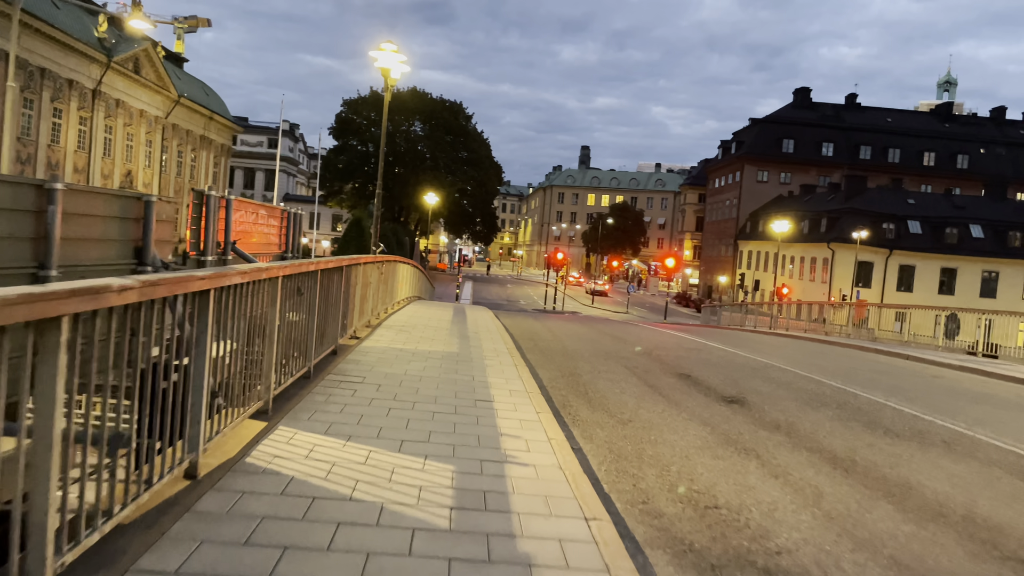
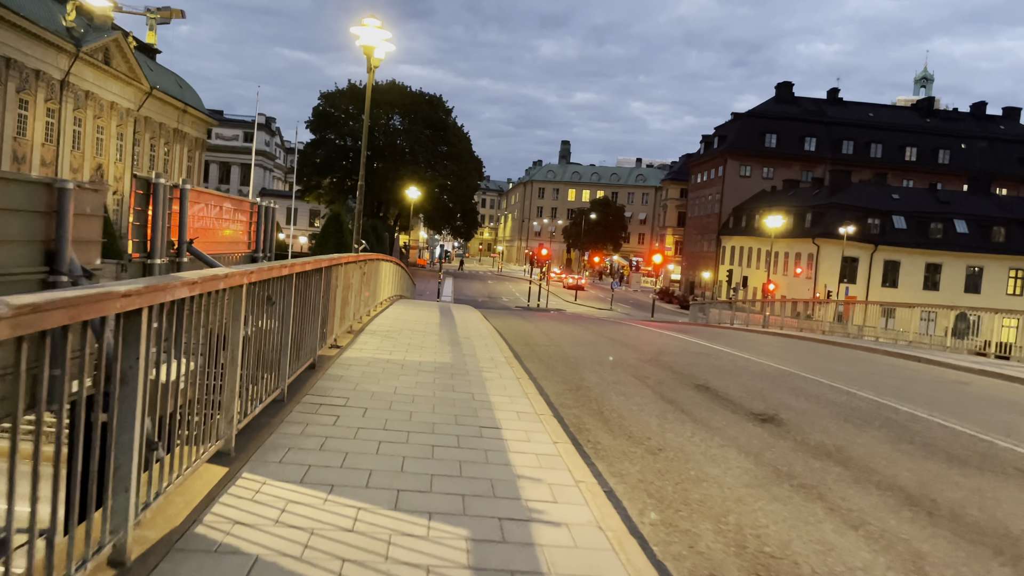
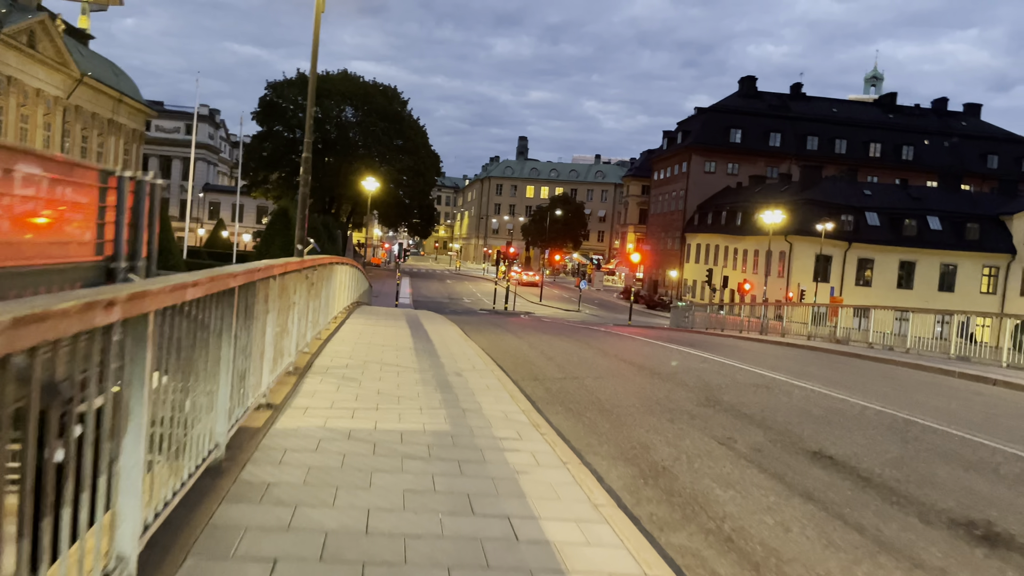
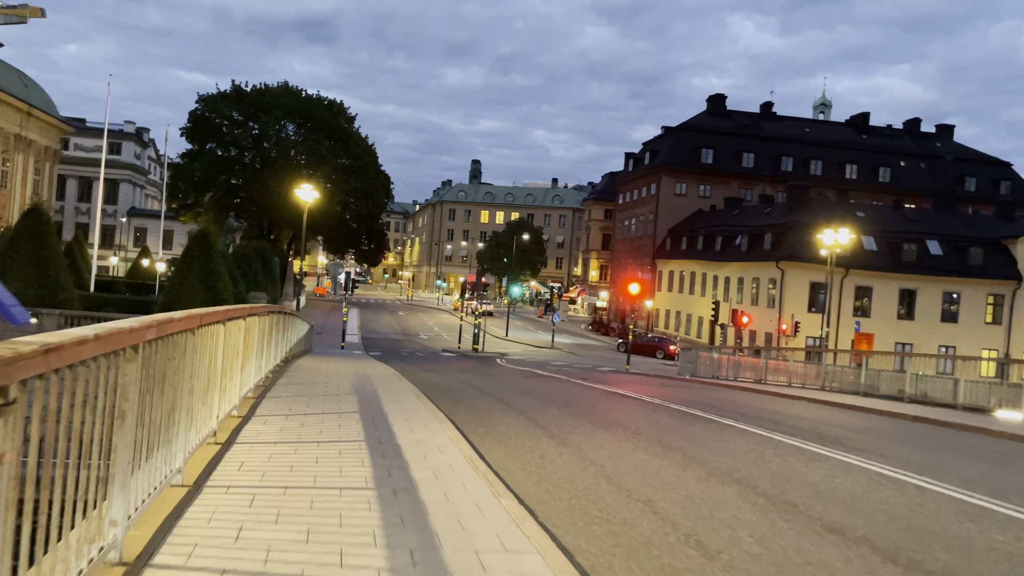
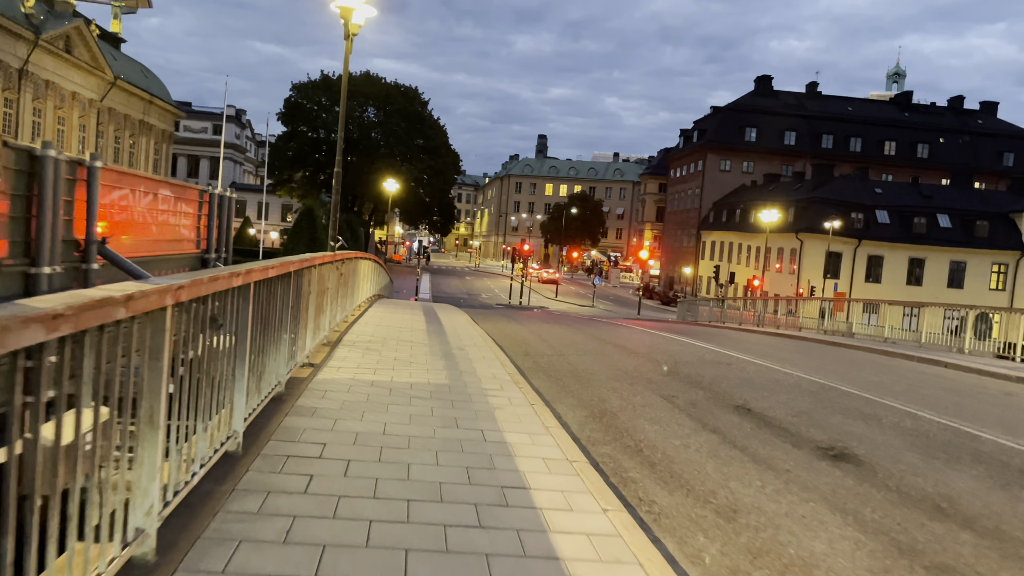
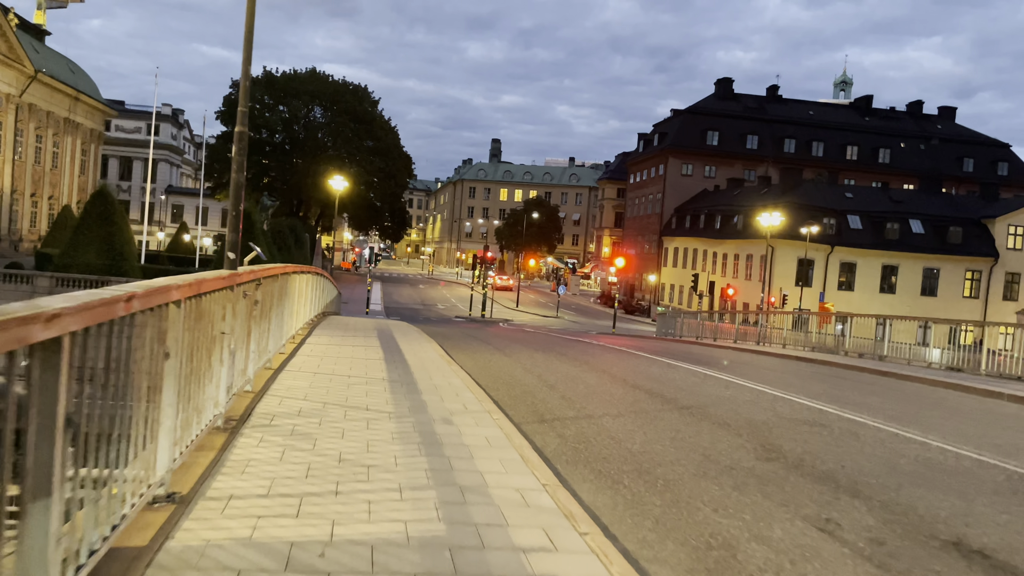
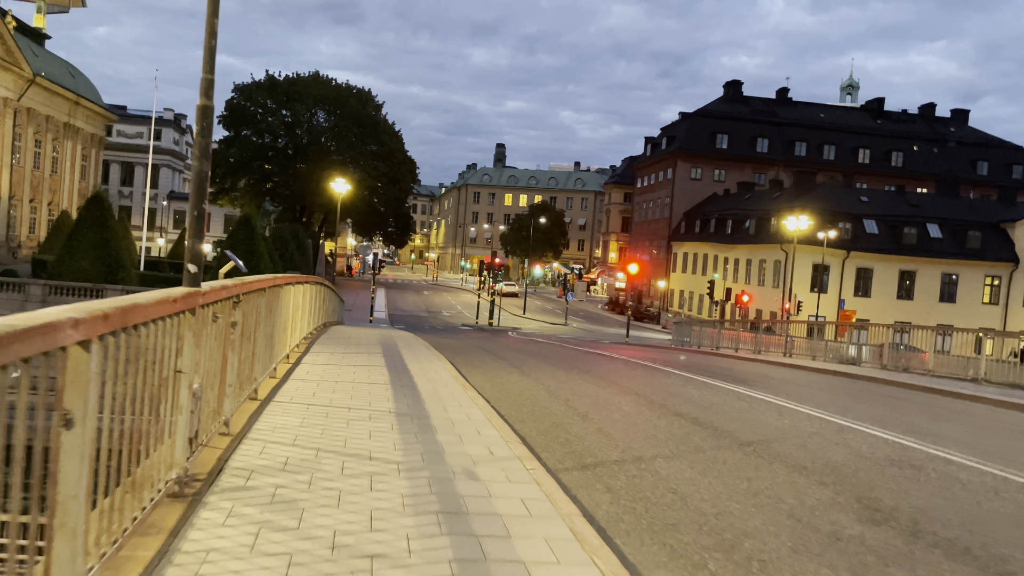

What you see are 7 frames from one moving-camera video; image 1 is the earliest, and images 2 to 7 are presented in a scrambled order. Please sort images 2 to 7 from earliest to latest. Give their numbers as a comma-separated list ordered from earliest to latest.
2, 5, 3, 6, 7, 4
